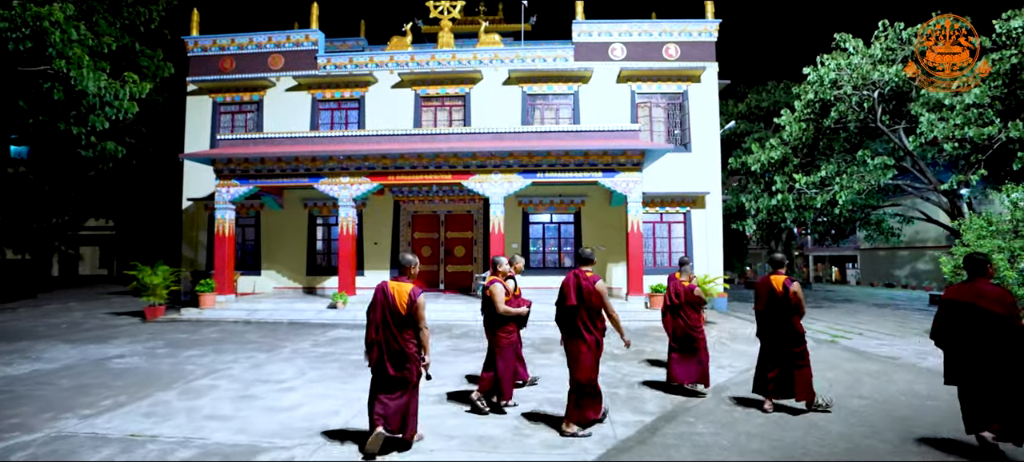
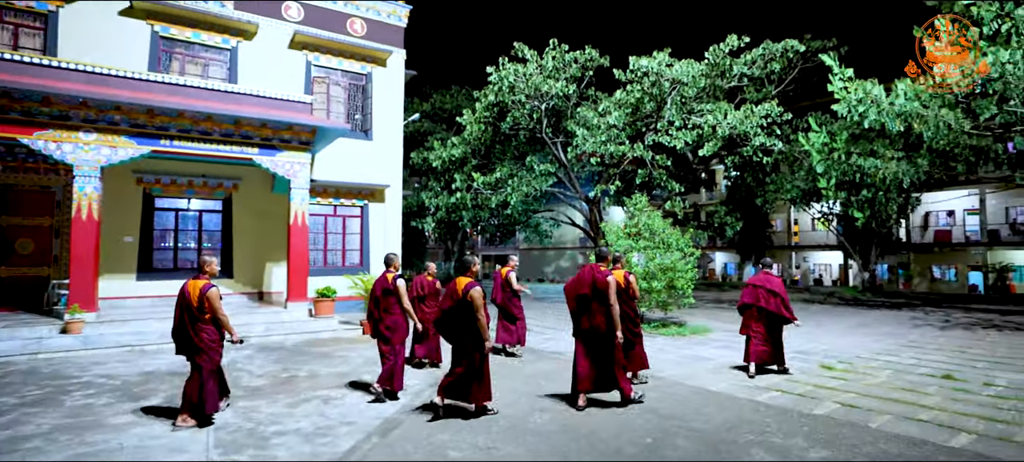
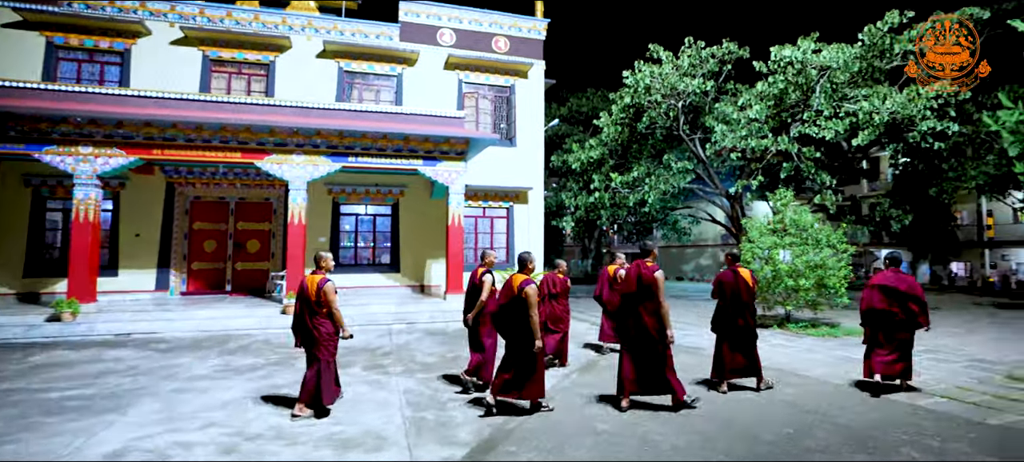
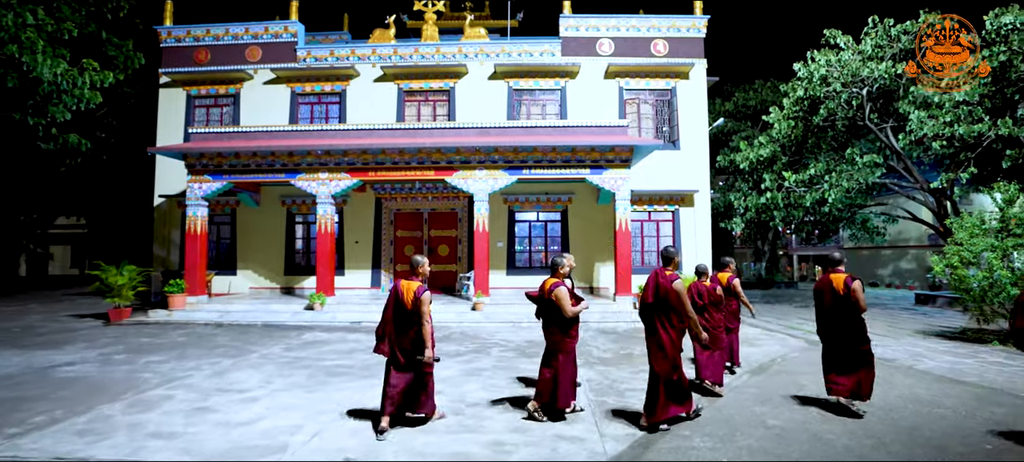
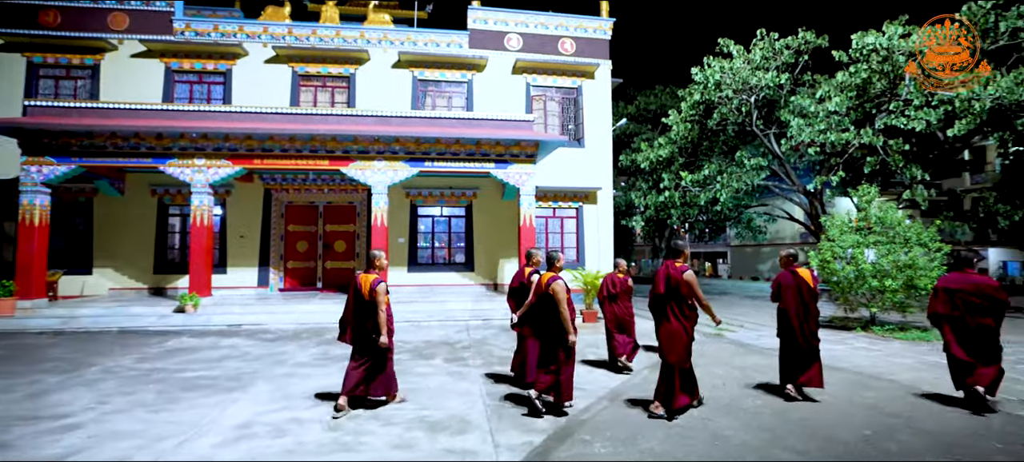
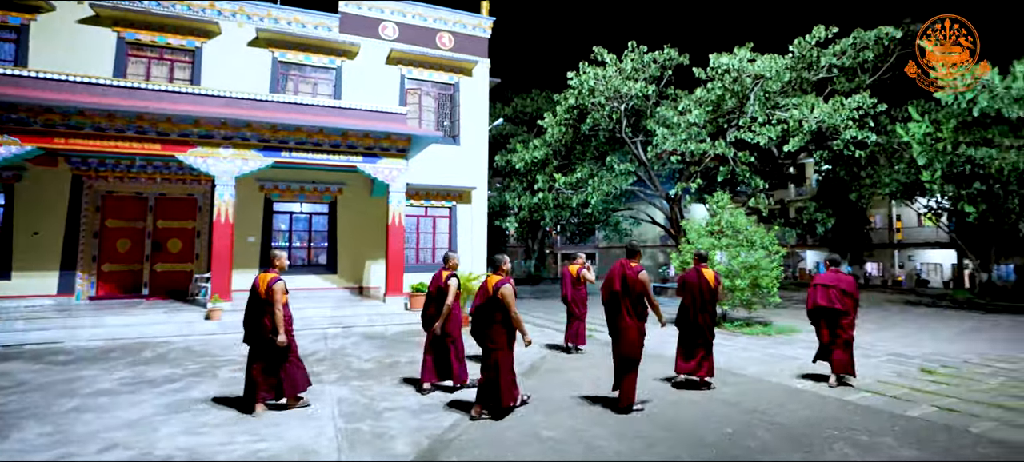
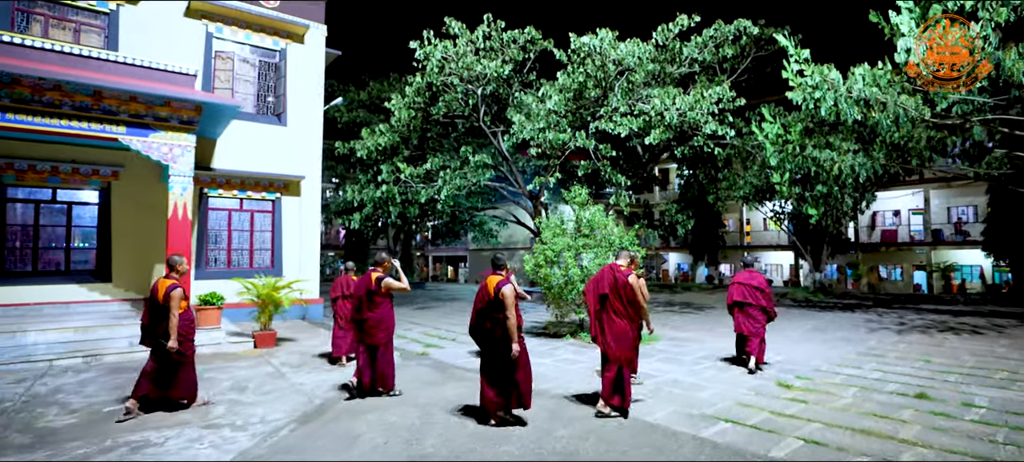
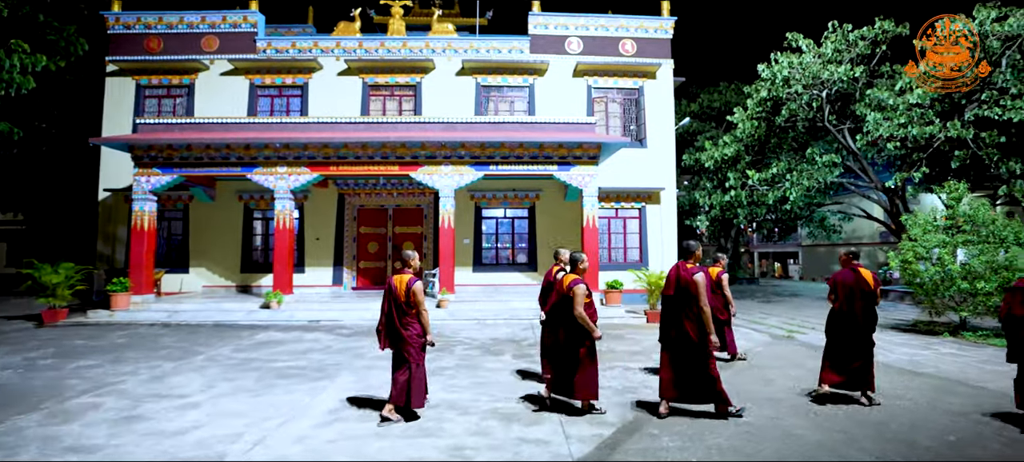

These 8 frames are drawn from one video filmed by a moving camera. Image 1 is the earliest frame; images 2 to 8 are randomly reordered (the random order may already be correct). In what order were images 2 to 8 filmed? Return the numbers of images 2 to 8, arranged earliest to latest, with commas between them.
4, 8, 5, 3, 6, 2, 7
